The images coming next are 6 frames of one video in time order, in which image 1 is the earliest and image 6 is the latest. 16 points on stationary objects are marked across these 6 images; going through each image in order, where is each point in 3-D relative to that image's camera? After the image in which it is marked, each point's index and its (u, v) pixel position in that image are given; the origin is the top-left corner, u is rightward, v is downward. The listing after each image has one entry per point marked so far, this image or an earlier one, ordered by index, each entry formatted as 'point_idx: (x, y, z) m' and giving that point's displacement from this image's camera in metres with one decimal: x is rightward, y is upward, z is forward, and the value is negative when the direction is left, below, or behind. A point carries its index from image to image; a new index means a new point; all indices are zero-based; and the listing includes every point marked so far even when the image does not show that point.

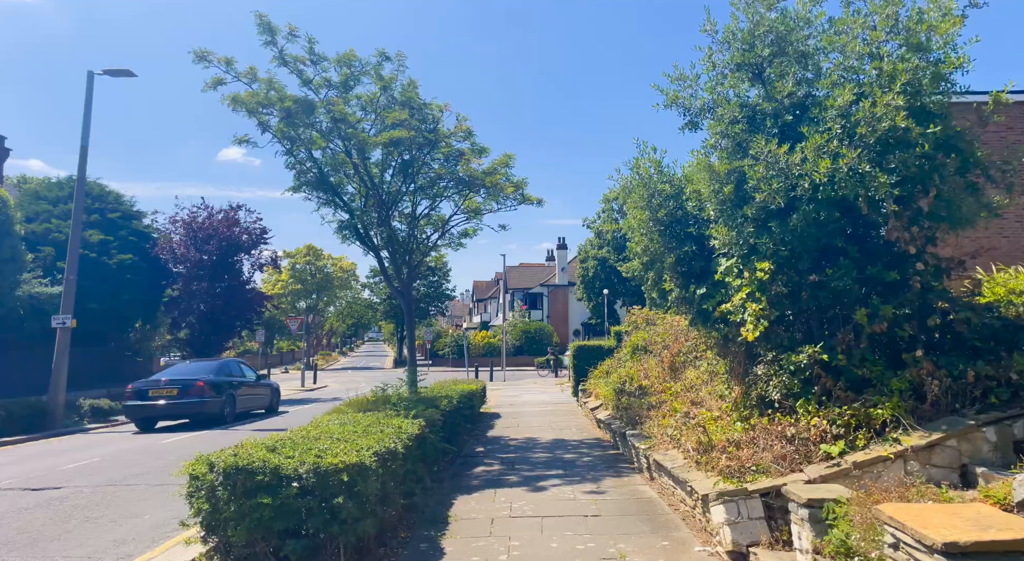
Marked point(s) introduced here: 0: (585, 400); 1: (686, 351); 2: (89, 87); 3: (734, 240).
0: (+1.9, -3.1, +17.1) m
1: (+3.2, -1.3, +11.9) m
2: (-12.0, +5.5, +18.5) m
3: (+2.3, +0.4, +6.7) m
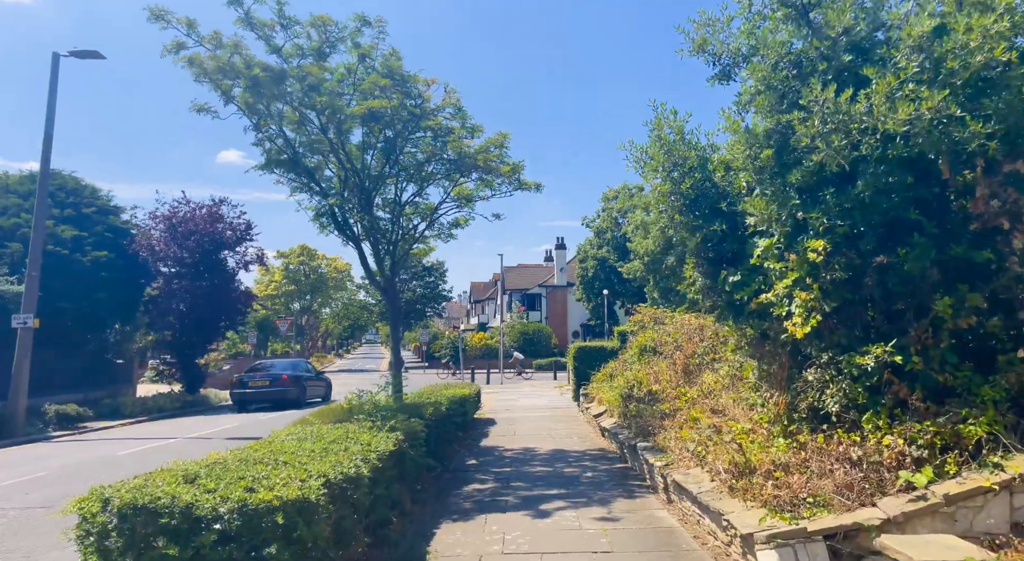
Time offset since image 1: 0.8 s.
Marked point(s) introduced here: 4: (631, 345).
0: (+1.8, -3.0, +15.9) m
1: (+3.1, -1.2, +10.7) m
2: (-12.1, +5.6, +17.3) m
3: (+2.2, +0.6, +5.5) m
4: (+2.7, -1.5, +14.8) m
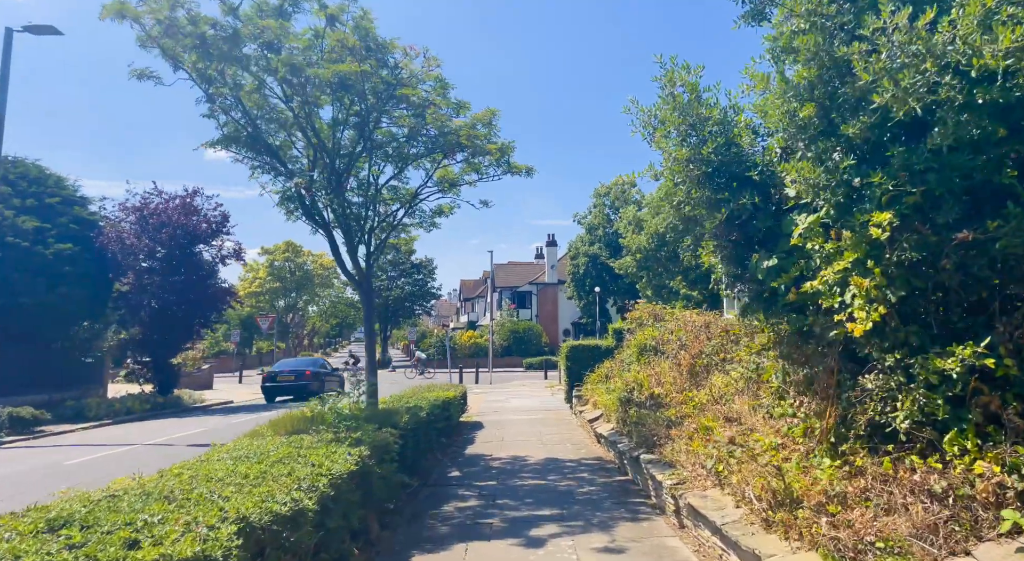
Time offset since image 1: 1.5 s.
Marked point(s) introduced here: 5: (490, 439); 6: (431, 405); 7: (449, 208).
0: (+1.5, -2.9, +14.8) m
1: (+2.9, -1.1, +9.6) m
2: (-12.3, +5.7, +16.0) m
3: (+2.1, +0.7, +4.4) m
4: (+2.4, -1.4, +13.7) m
5: (-0.5, -3.3, +13.7) m
6: (-1.4, -2.2, +11.4) m
7: (-1.2, +1.3, +12.1) m
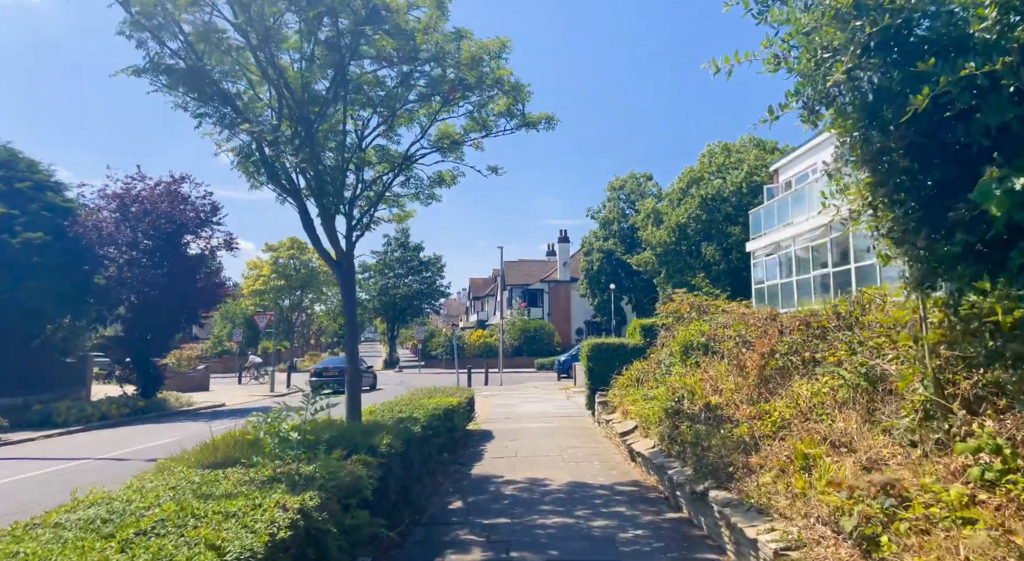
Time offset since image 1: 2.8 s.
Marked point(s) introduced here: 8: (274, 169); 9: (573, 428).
0: (+1.8, -2.6, +12.6) m
1: (+3.1, -0.8, +7.5) m
2: (-12.0, +6.0, +14.0) m
3: (+2.2, +0.9, +2.2) m
4: (+2.7, -1.1, +11.6) m
5: (-0.2, -3.1, +11.6) m
6: (-1.2, -1.9, +9.3) m
7: (-0.9, +1.6, +10.0) m
8: (-3.0, +1.4, +8.1) m
9: (+1.4, -3.3, +14.8) m
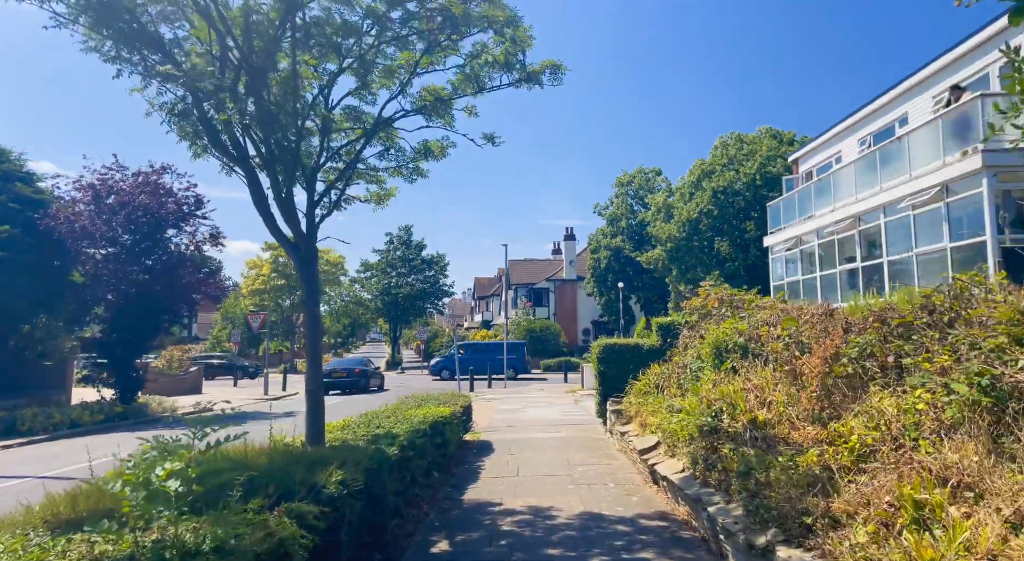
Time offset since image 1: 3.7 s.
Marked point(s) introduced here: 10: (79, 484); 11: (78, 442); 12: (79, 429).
0: (+1.8, -2.5, +11.0) m
1: (+3.1, -0.7, +5.9) m
2: (-12.0, +6.1, +12.6) m
3: (+2.2, +1.1, +0.7) m
4: (+2.7, -1.0, +10.0) m
5: (-0.2, -2.9, +10.0) m
6: (-1.2, -1.8, +7.8) m
7: (-0.9, +1.7, +8.4) m
8: (-3.0, +1.5, +6.6) m
9: (+1.4, -3.2, +13.3) m
10: (-2.6, -1.2, +4.0) m
11: (-10.6, -4.0, +16.1) m
12: (-12.0, -4.1, +18.3) m
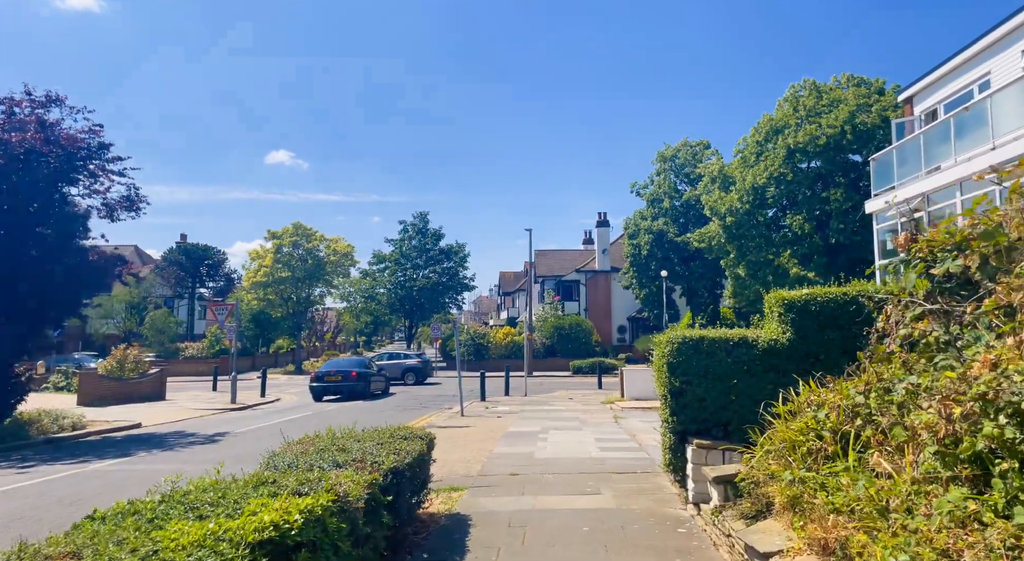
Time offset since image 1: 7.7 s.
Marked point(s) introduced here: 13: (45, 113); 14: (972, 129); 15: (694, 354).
0: (+1.7, -1.8, +4.6) m
1: (+2.7, 0.0, -0.6) m
2: (-12.1, +6.8, +6.8) m
3: (+1.5, +1.7, -5.8) m
4: (+2.5, -0.3, +3.5) m
5: (-0.4, -2.3, +3.7) m
6: (-1.5, -1.1, +1.5) m
7: (-1.2, +2.4, +2.1) m
8: (-3.3, +2.2, +0.4) m
9: (+1.4, -2.5, +6.8) m
10: (-3.1, -0.5, -2.2) m
11: (-10.5, -3.3, +10.3) m
12: (-11.8, -3.4, +12.5) m
13: (-11.3, +4.0, +15.9) m
14: (+11.6, +3.8, +16.5) m
15: (+2.1, -0.8, +7.3) m
